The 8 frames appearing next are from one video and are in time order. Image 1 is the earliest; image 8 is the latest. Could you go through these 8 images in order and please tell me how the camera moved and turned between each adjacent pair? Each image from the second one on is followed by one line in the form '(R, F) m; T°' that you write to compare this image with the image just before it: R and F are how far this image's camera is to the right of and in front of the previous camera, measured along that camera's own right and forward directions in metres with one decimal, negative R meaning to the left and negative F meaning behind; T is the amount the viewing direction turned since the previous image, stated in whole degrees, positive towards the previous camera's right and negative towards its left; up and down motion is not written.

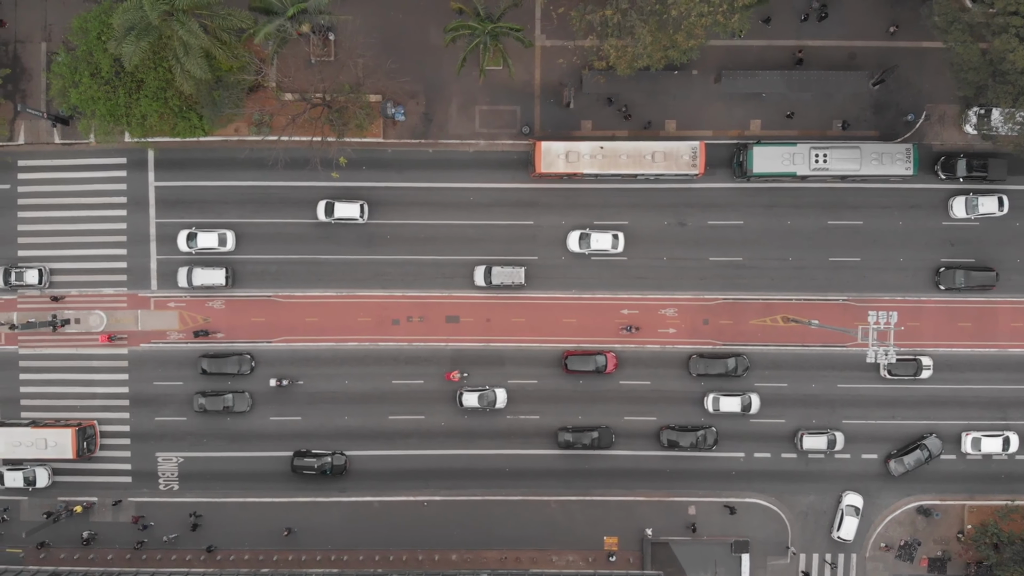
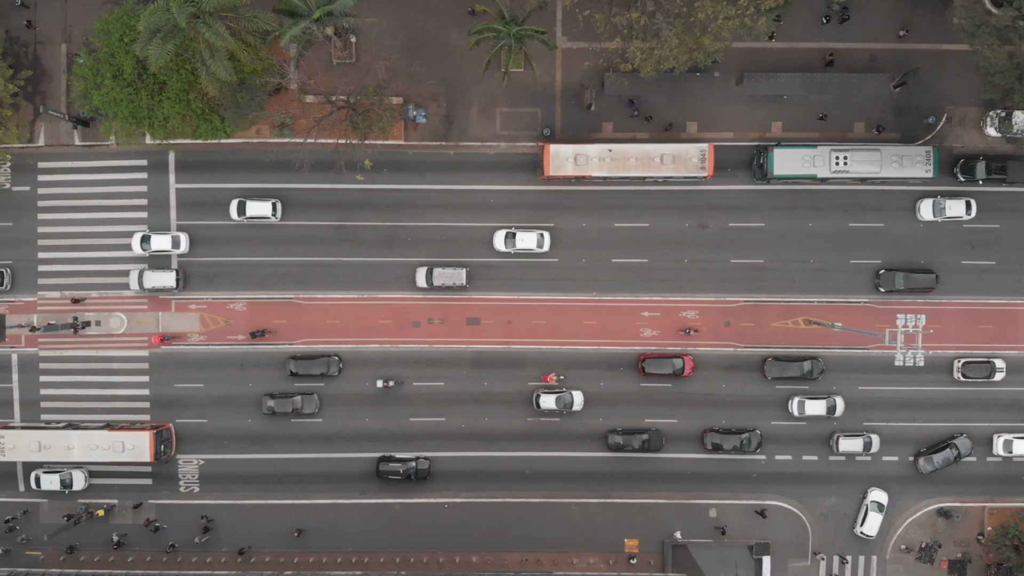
(-1.8, 0.0) m; 0°
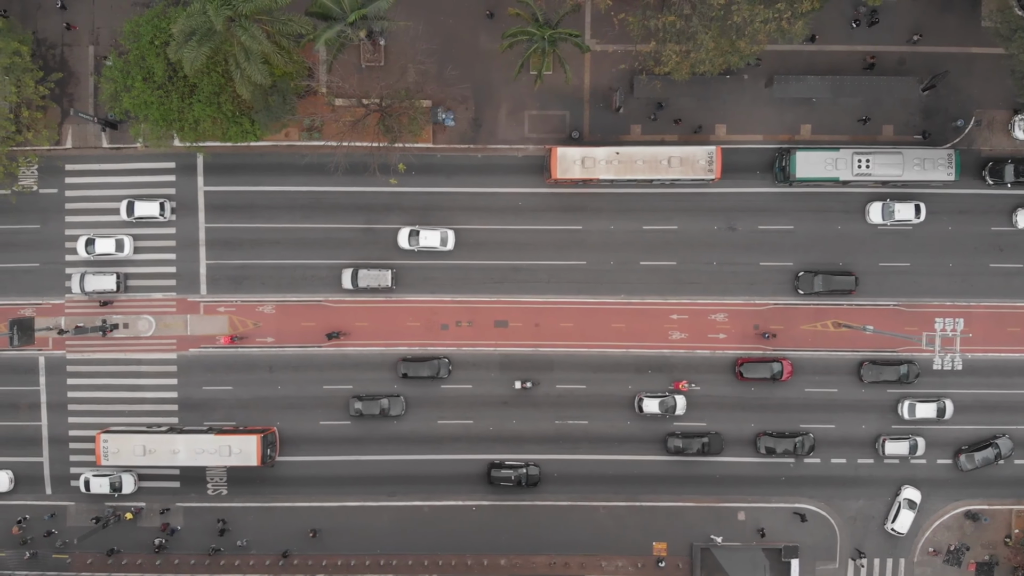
(-2.4, 0.0) m; 0°
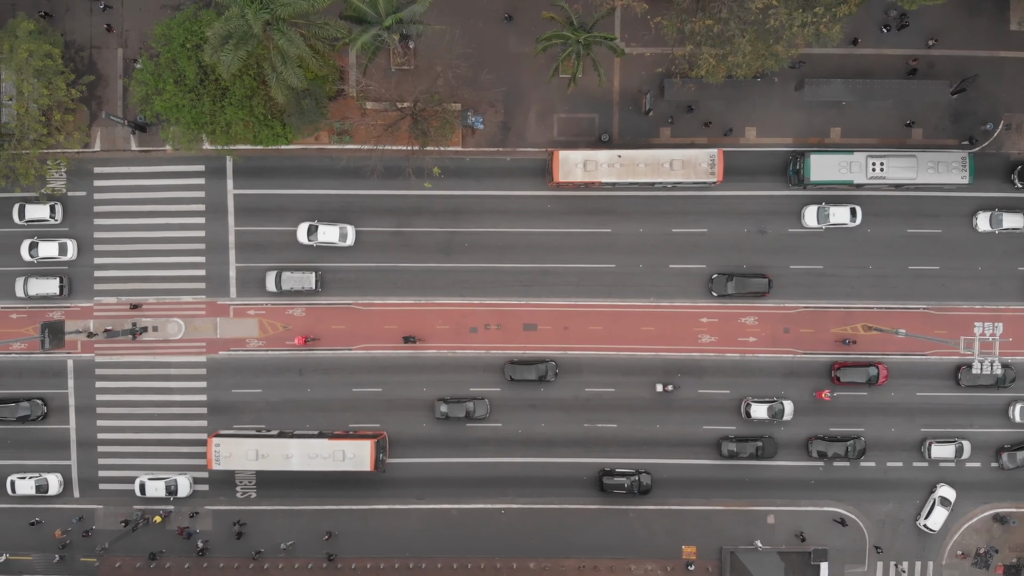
(-2.5, 0.0) m; 0°
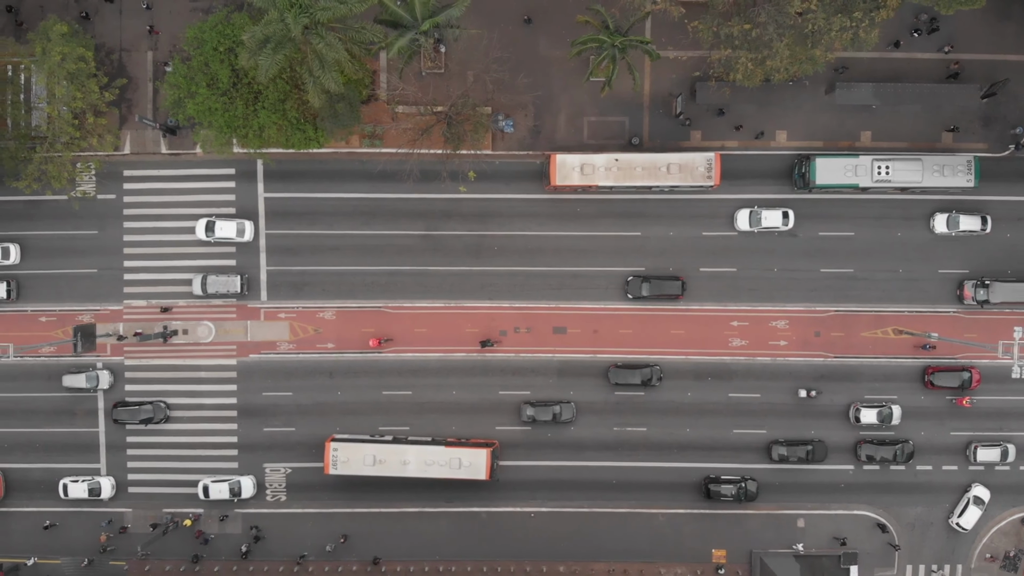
(-2.6, 0.0) m; 0°
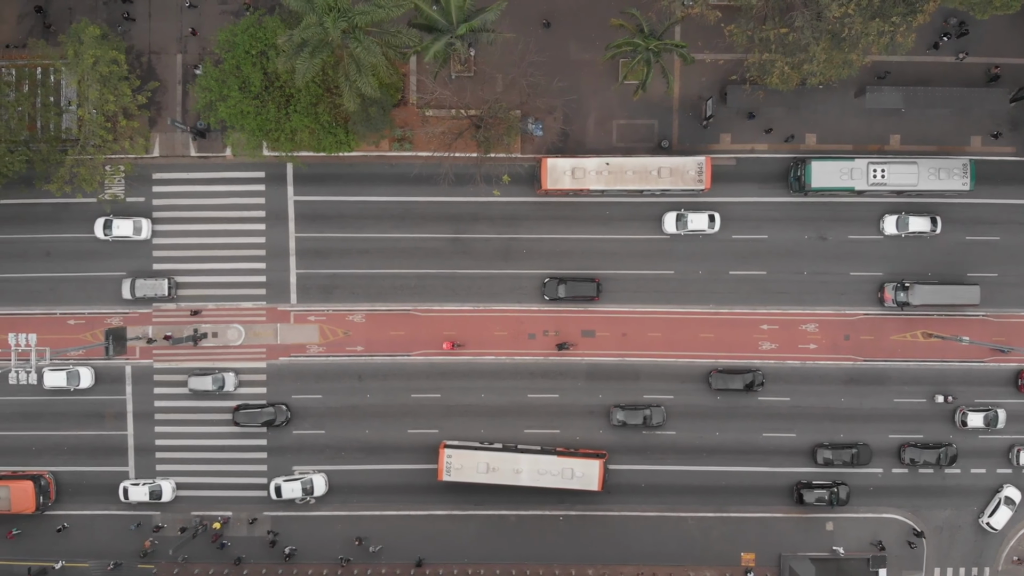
(-2.5, 0.0) m; 0°
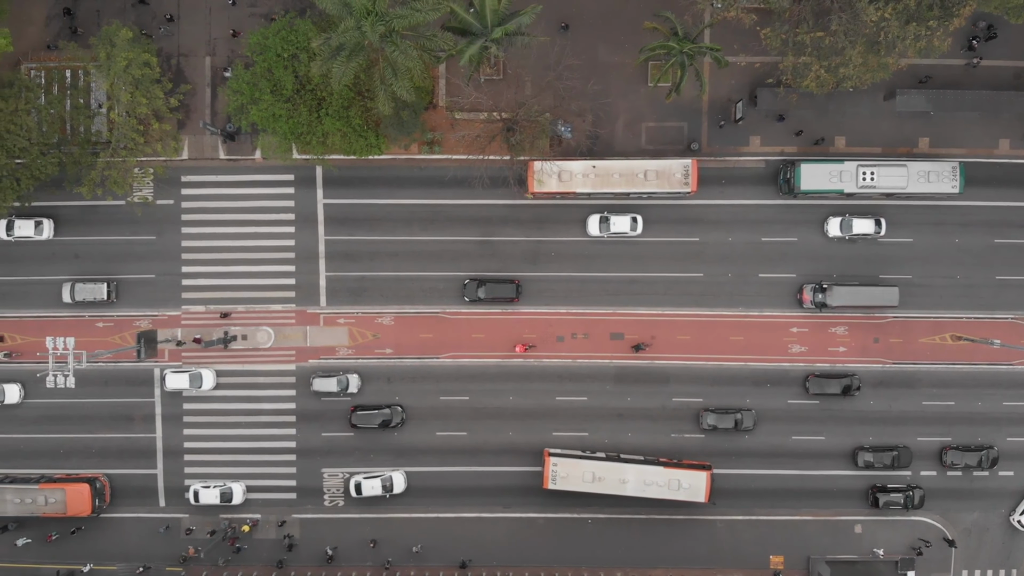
(-2.4, 0.0) m; 0°
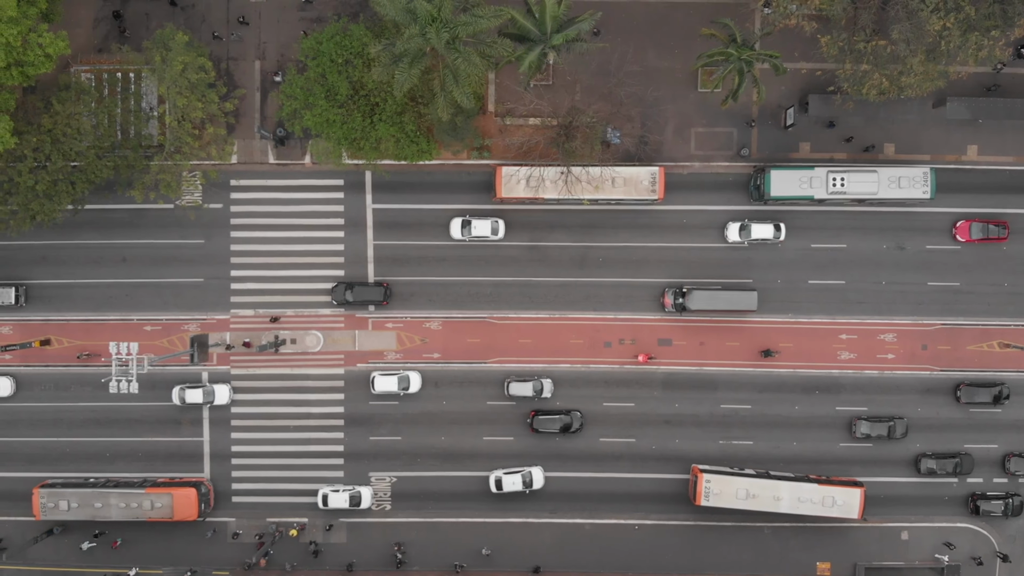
(-4.0, -0.1) m; 0°
